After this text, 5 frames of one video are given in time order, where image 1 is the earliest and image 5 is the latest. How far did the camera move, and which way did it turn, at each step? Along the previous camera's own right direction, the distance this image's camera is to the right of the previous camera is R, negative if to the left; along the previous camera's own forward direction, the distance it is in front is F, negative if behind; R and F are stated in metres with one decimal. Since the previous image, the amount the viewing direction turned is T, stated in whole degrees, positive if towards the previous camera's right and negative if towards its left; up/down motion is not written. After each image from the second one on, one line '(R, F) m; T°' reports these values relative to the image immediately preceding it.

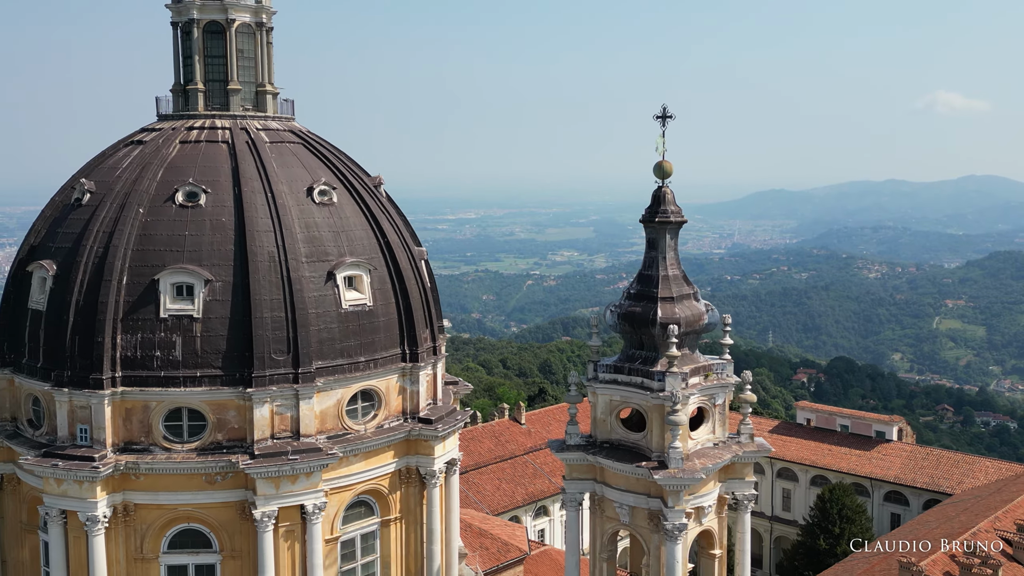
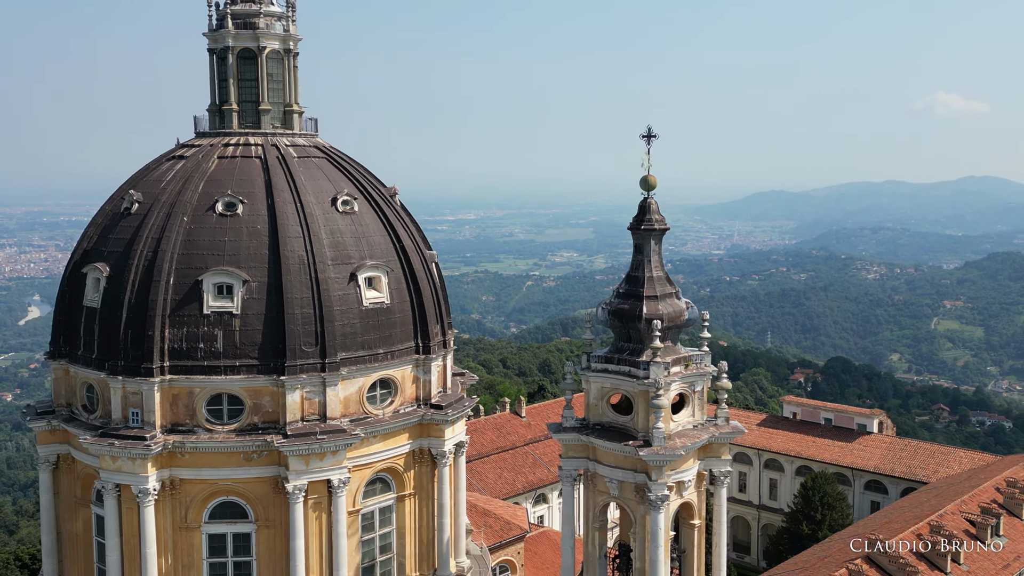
(-0.1, -2.8) m; 0°
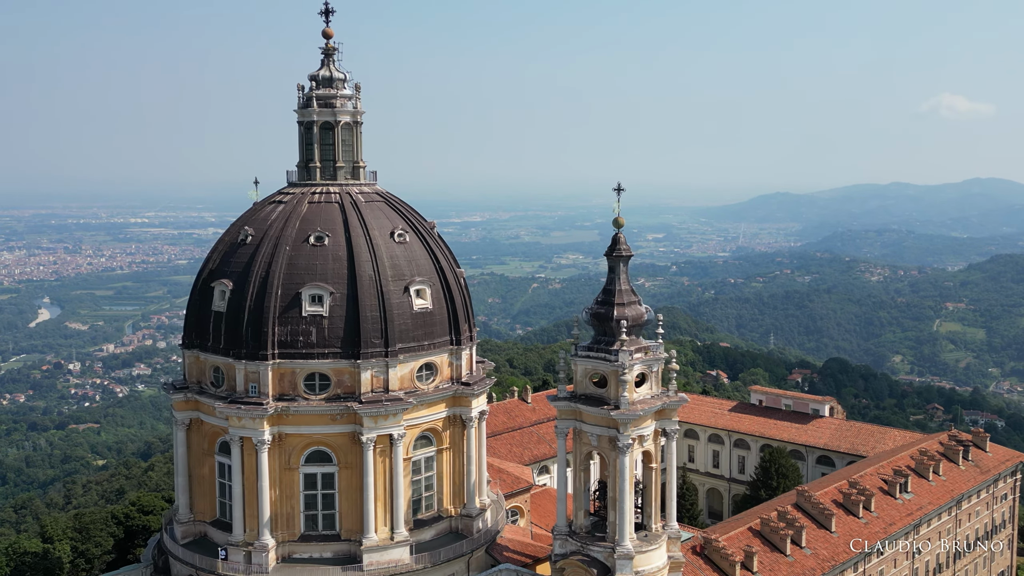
(-0.1, -9.7) m; 0°
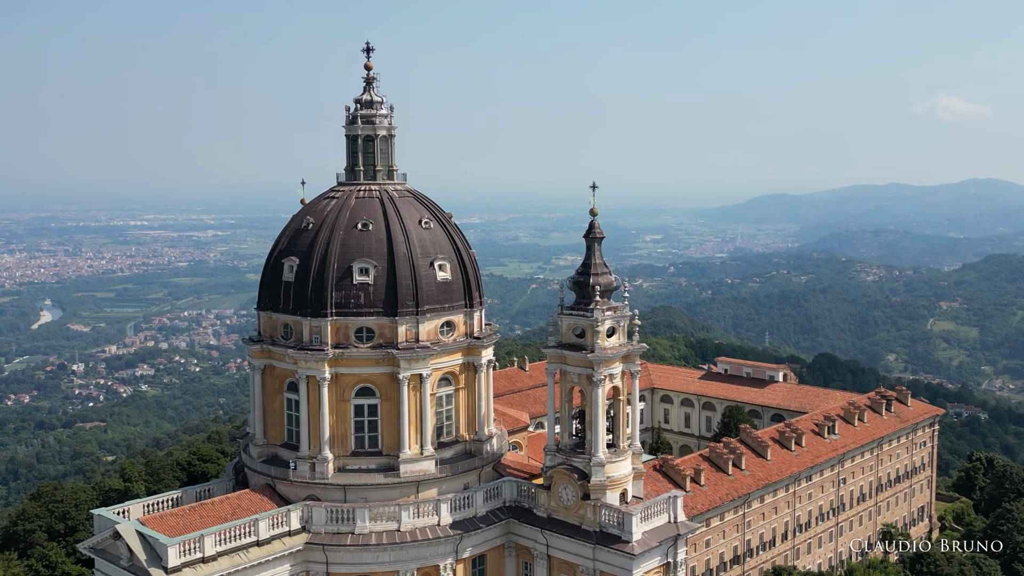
(-0.1, -10.6) m; 0°
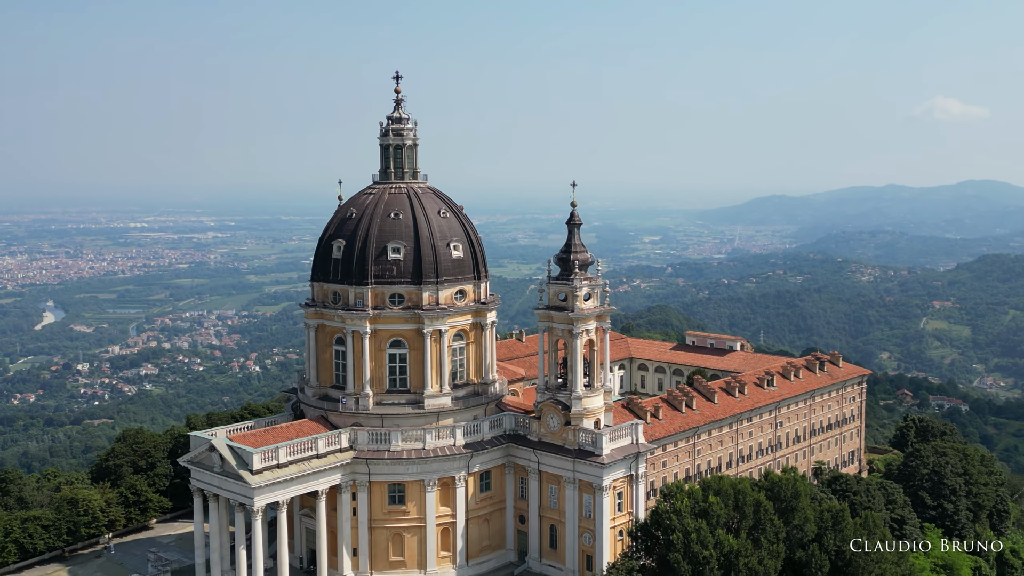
(0.0, -13.0) m; 0°
